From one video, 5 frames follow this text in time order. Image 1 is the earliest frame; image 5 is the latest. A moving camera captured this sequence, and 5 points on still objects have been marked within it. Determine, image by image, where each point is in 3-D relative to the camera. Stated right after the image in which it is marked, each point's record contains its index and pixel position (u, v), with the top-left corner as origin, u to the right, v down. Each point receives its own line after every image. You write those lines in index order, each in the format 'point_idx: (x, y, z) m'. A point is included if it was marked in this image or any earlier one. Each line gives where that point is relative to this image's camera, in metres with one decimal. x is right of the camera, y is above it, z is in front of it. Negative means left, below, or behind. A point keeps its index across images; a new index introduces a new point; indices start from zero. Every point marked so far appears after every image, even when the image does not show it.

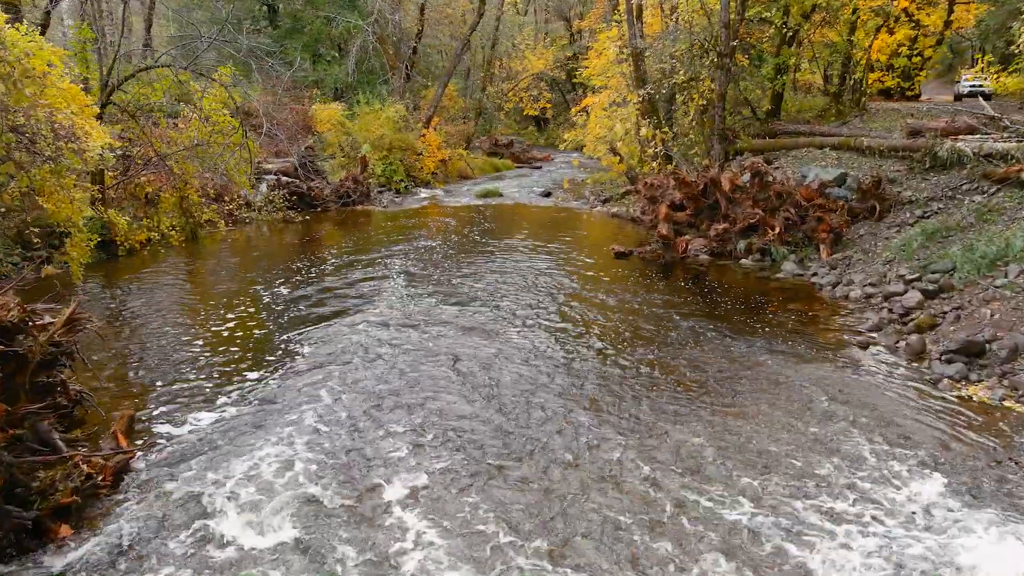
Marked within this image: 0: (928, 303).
0: (+4.5, -0.2, +8.7) m
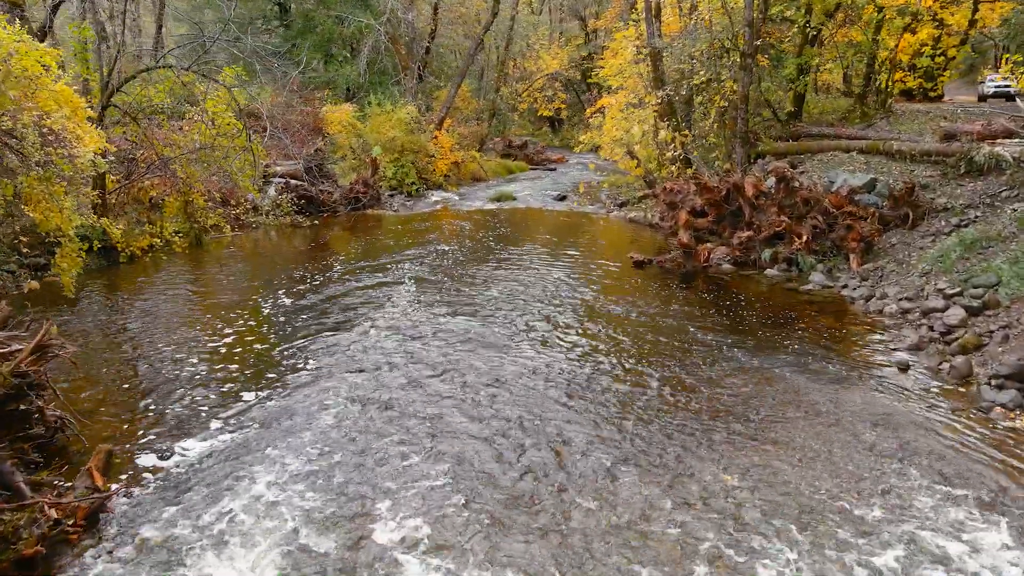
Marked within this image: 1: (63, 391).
0: (+4.6, -0.3, +8.1) m
1: (-3.8, -0.9, +6.8) m
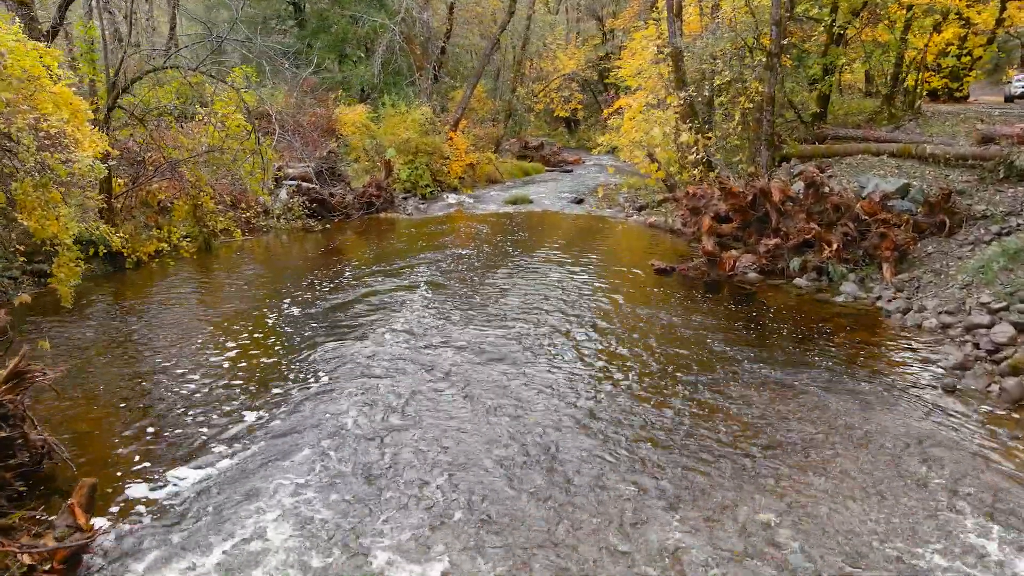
0: (+4.8, -0.5, +7.6) m
1: (-3.7, -1.0, +6.4) m
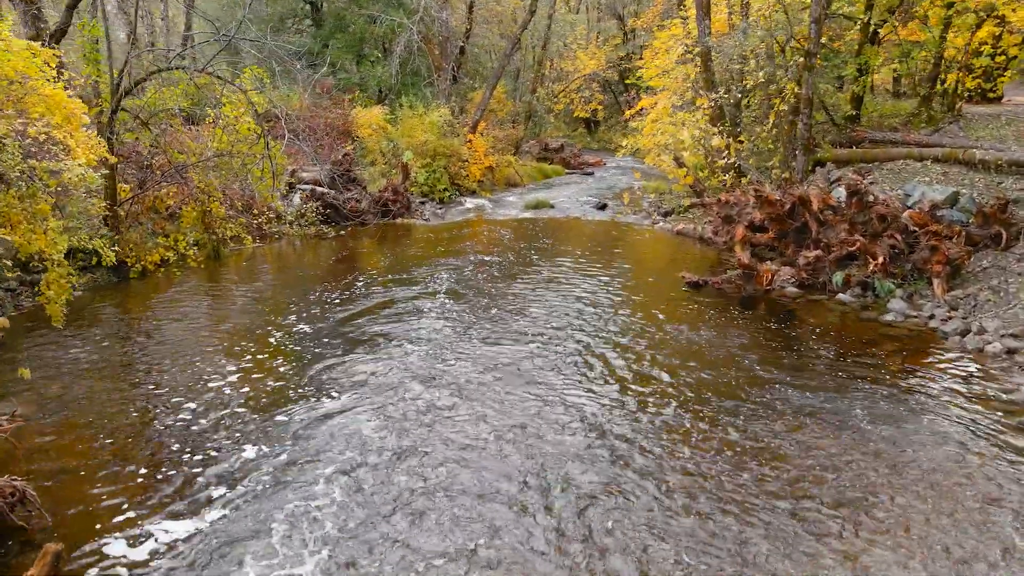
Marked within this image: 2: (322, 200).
0: (+5.0, -0.7, +6.8) m
1: (-3.5, -1.1, +5.9) m
2: (-3.9, +1.9, +16.8) m
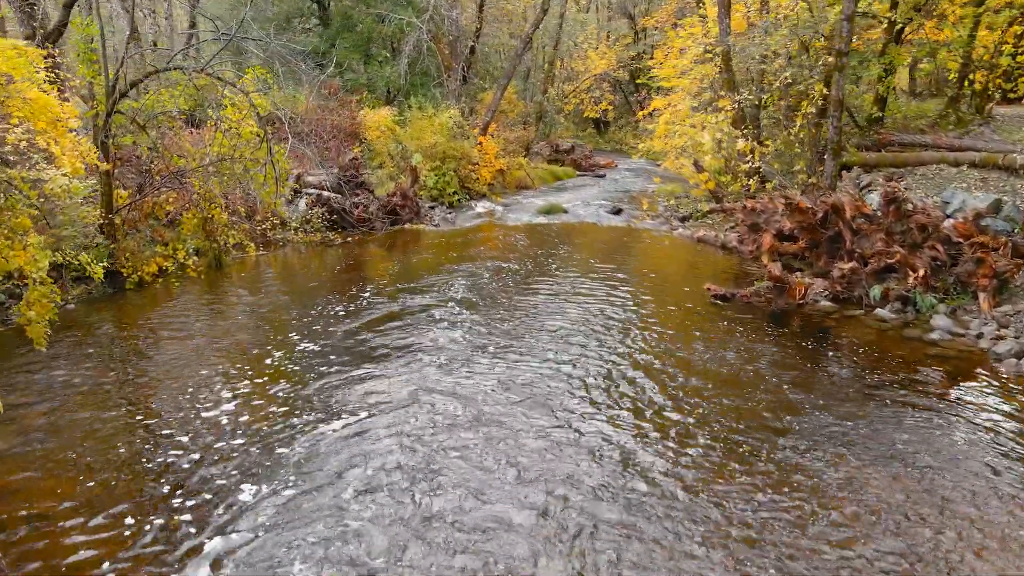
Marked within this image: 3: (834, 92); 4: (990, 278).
0: (+5.2, -0.9, +6.2) m
1: (-3.3, -1.3, +5.3) m
2: (-3.7, +1.7, +16.2) m
3: (+5.4, +3.3, +13.5) m
4: (+5.5, +0.1, +9.2) m
